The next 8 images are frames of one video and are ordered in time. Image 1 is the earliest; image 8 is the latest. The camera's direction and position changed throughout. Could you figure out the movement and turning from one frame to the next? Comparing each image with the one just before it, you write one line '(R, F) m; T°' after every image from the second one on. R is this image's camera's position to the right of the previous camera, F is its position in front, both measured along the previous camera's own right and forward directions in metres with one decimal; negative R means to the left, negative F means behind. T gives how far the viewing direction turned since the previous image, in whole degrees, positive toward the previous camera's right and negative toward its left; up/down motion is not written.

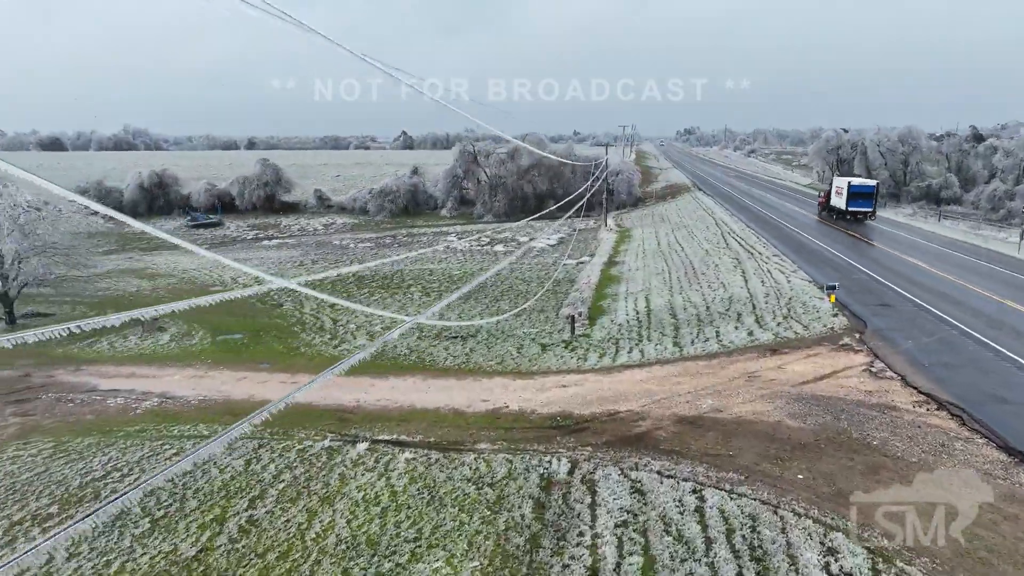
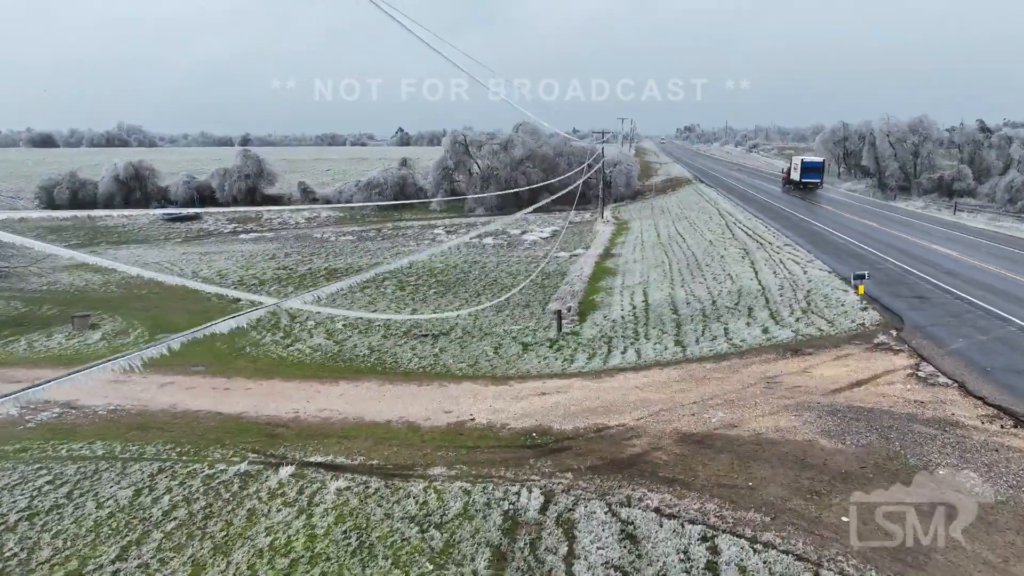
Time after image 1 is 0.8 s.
(+0.4, +2.2) m; 0°
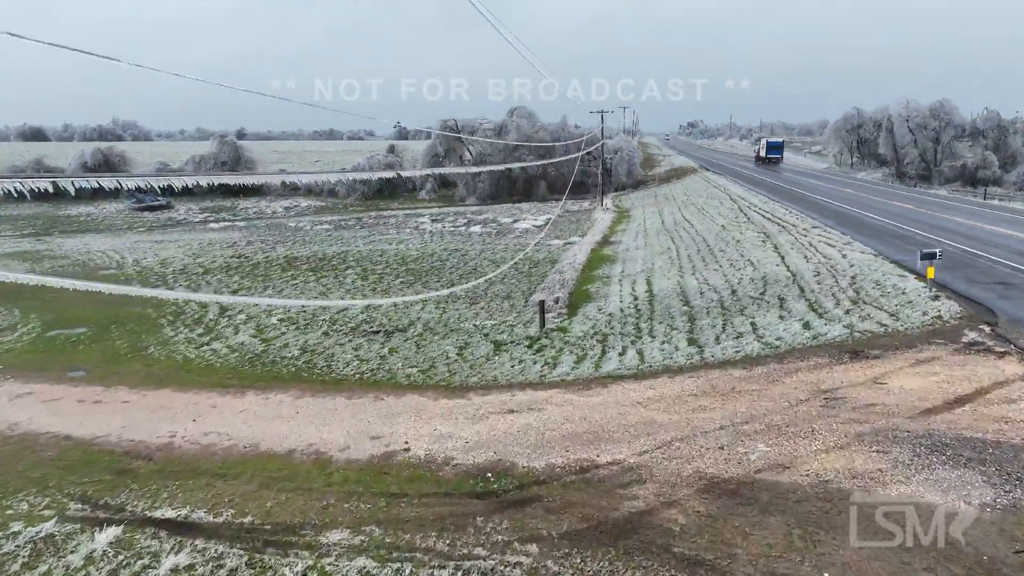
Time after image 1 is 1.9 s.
(+0.4, +2.9) m; 0°
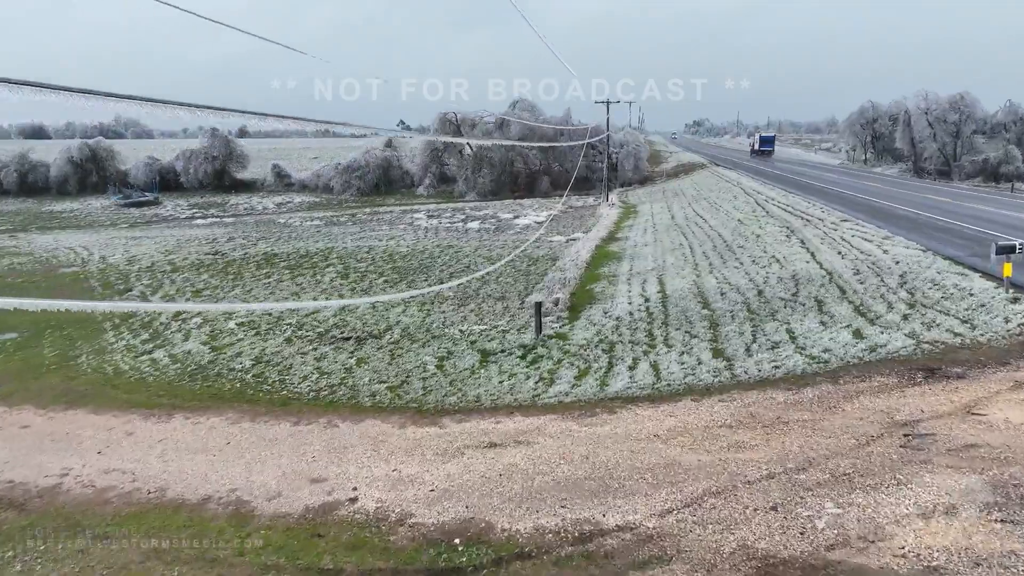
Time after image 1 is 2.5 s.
(+0.2, +1.7) m; 0°
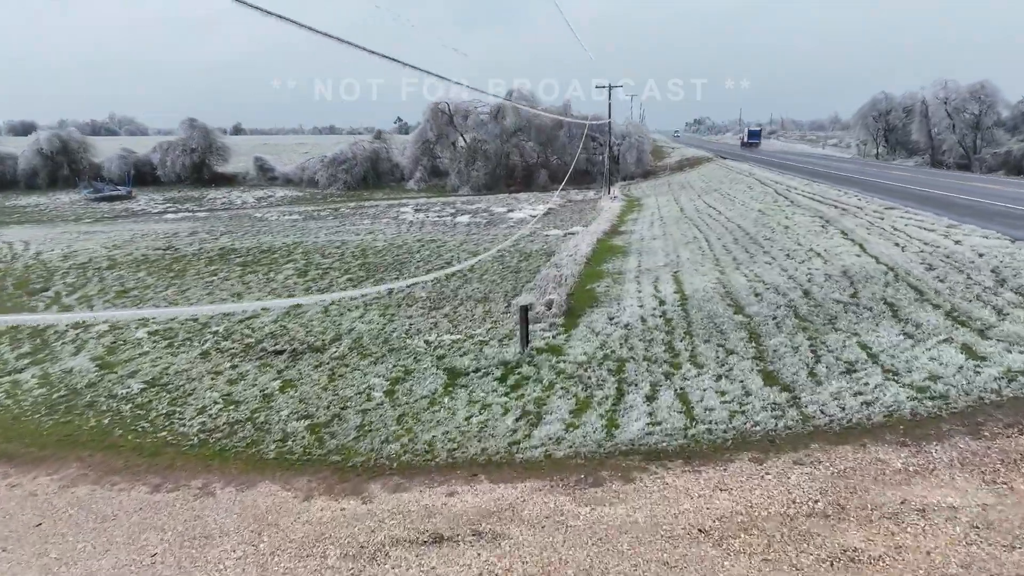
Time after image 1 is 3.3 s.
(+0.2, +2.3) m; 0°
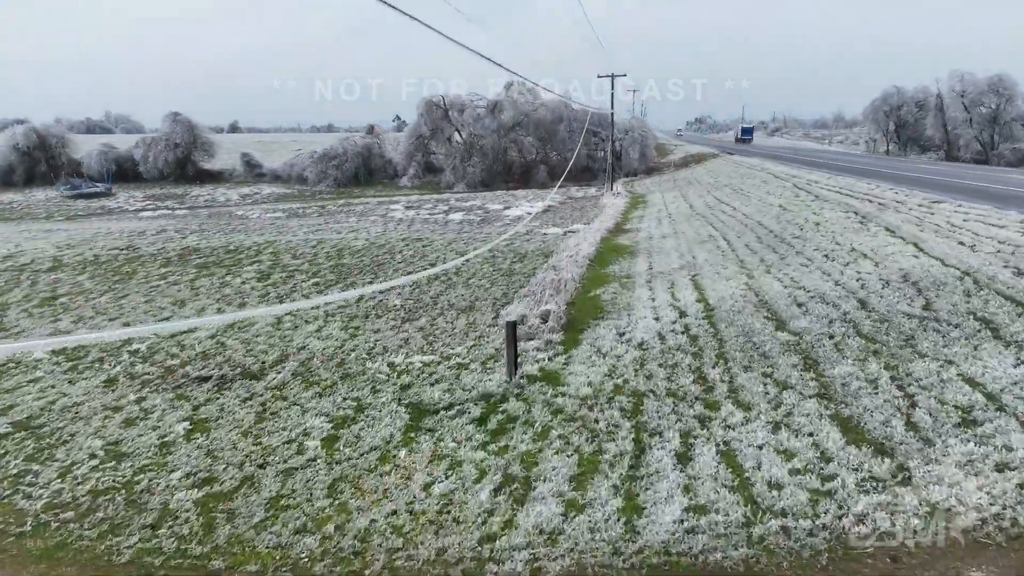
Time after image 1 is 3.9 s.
(+0.1, +1.7) m; 0°
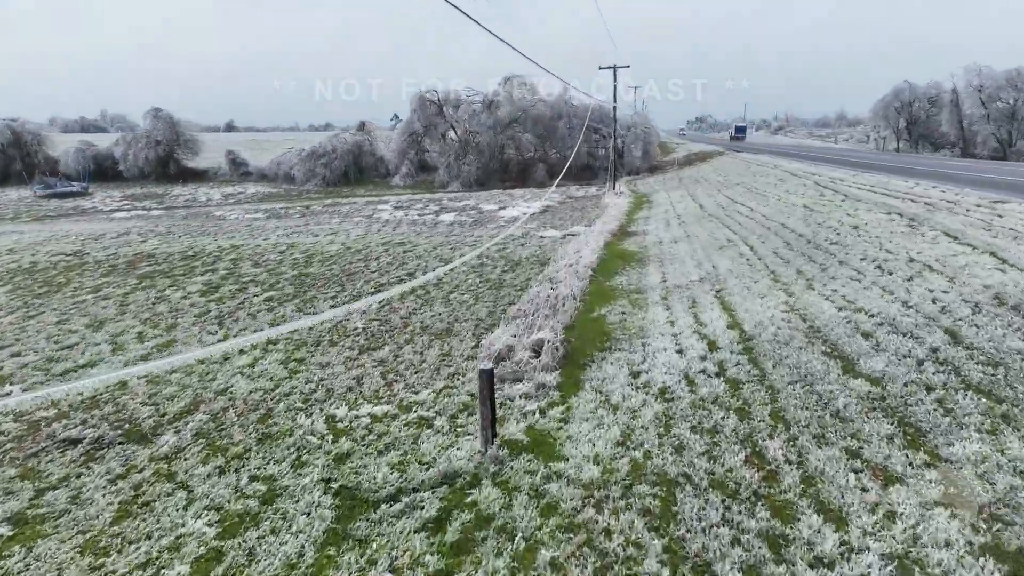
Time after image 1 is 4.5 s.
(+0.1, +1.7) m; 0°
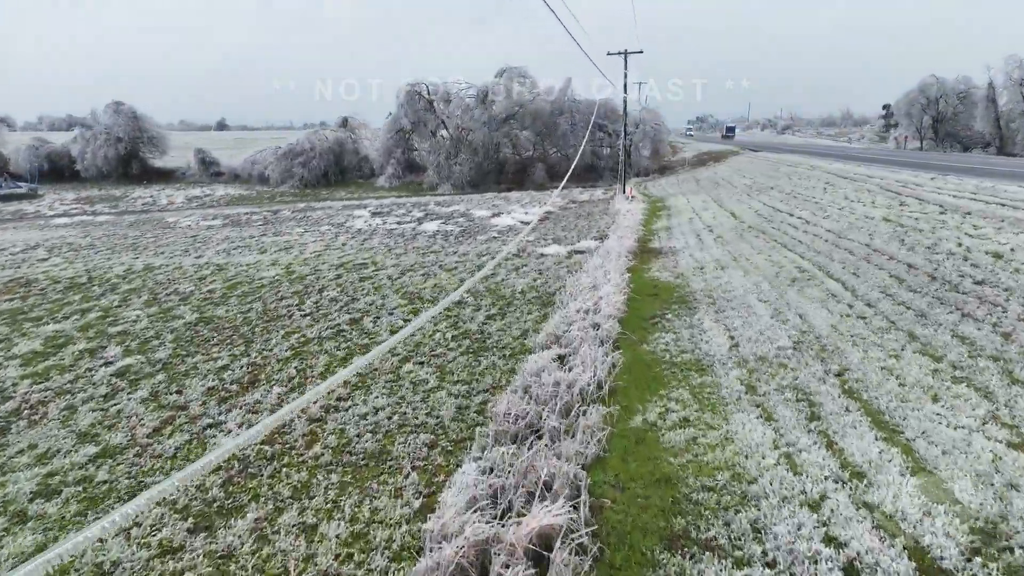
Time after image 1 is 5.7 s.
(+0.1, +3.4) m; 0°
